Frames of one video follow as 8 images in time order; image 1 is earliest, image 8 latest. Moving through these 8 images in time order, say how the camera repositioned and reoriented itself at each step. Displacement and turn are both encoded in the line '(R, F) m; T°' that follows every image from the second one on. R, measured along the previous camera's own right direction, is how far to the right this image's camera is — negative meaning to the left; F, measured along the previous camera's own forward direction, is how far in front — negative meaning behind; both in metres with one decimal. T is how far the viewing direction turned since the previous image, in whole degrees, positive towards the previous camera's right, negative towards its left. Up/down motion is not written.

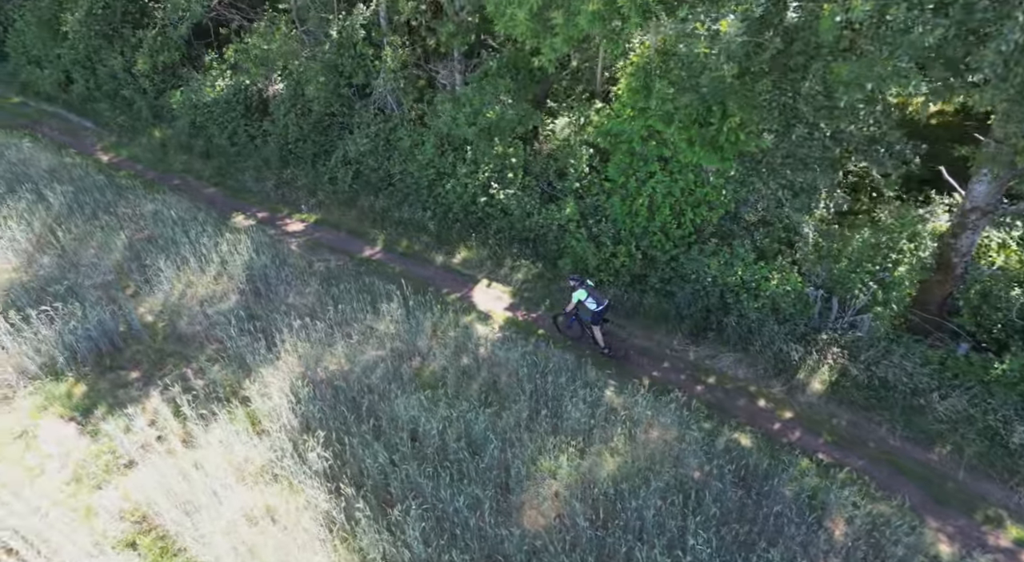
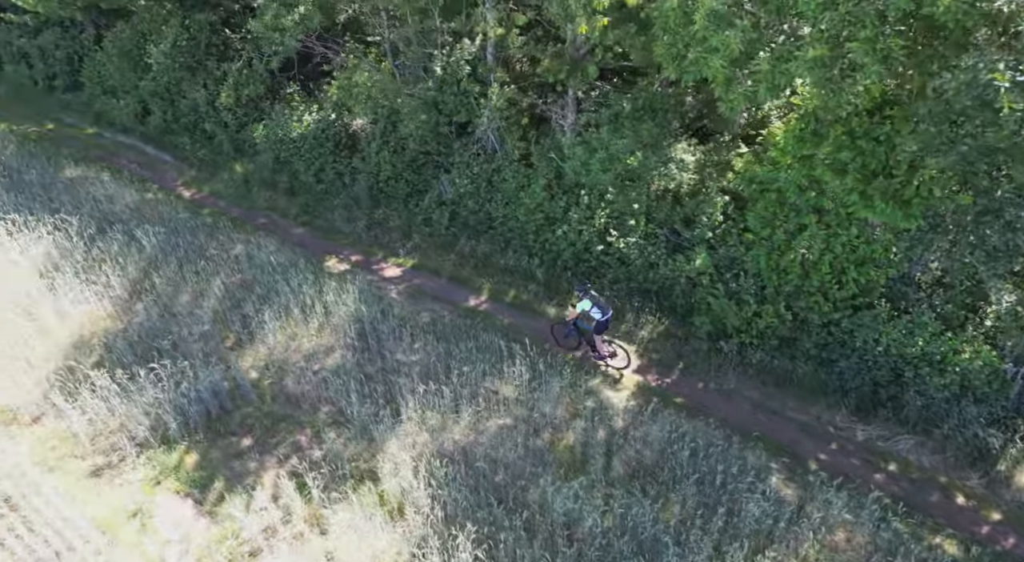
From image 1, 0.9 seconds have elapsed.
(-1.5, +0.9) m; -3°
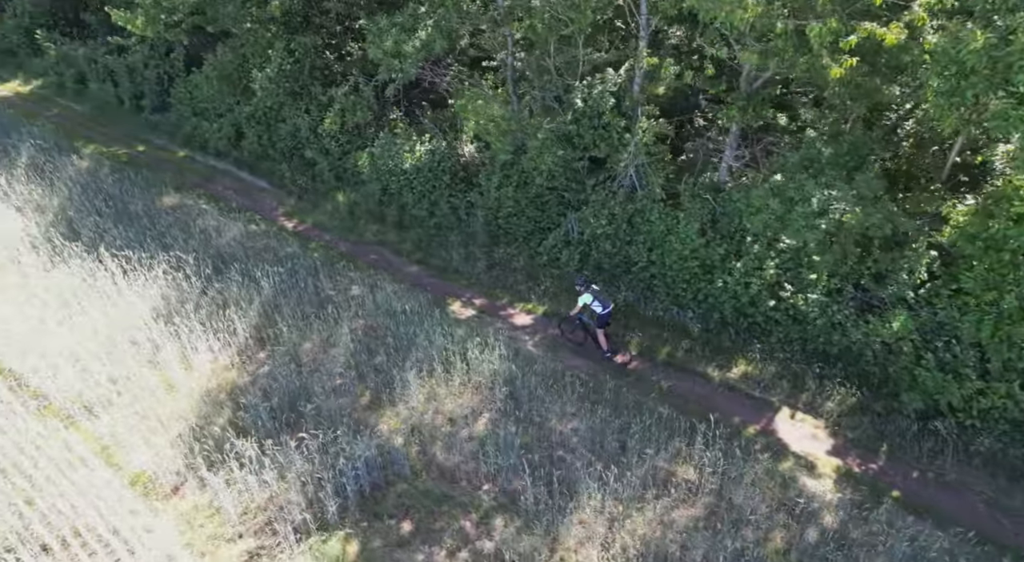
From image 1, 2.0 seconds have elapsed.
(-1.9, +1.0) m; -3°
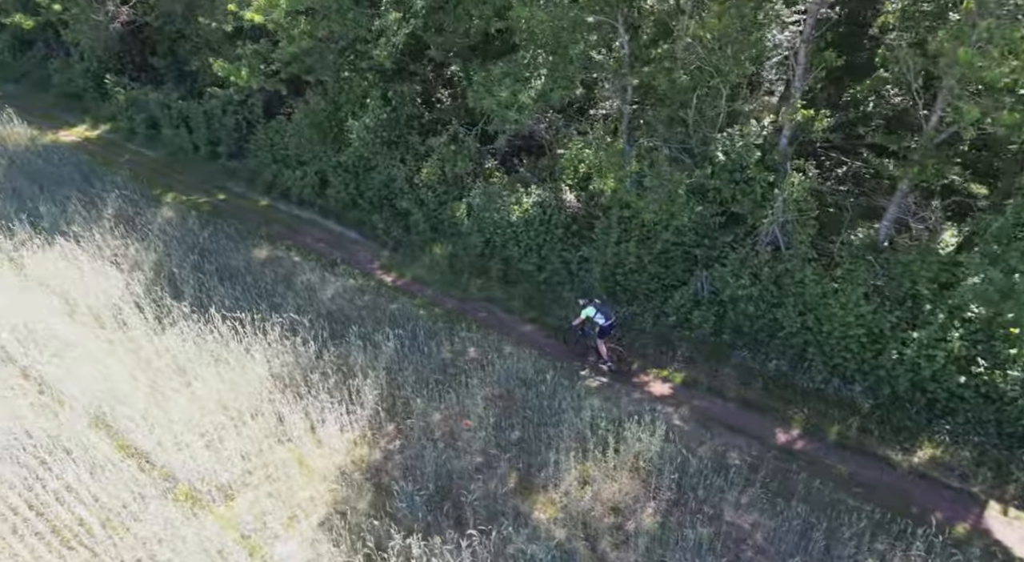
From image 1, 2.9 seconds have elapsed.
(-1.9, +0.7) m; -2°
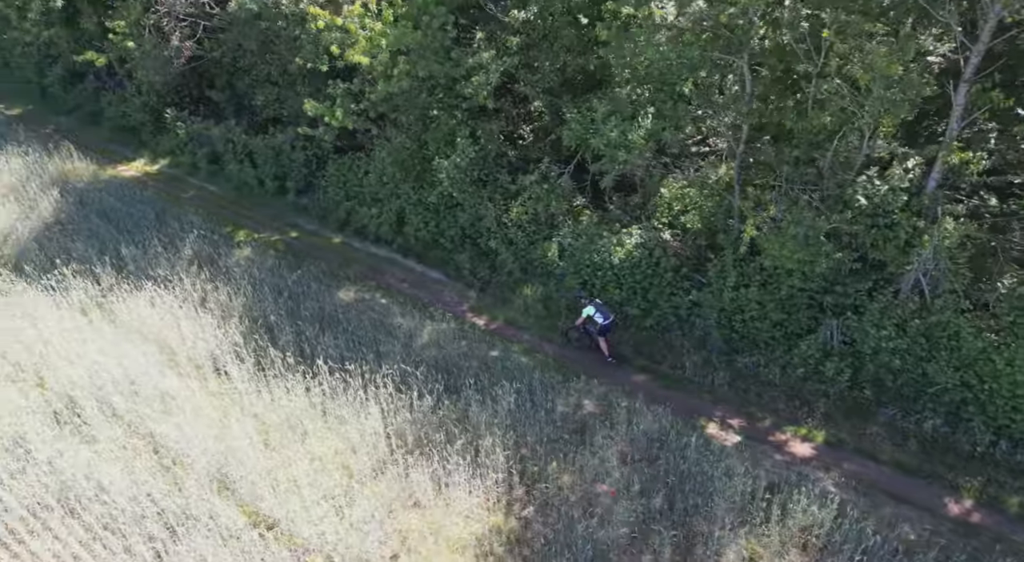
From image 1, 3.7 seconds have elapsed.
(-1.8, +0.5) m; -1°
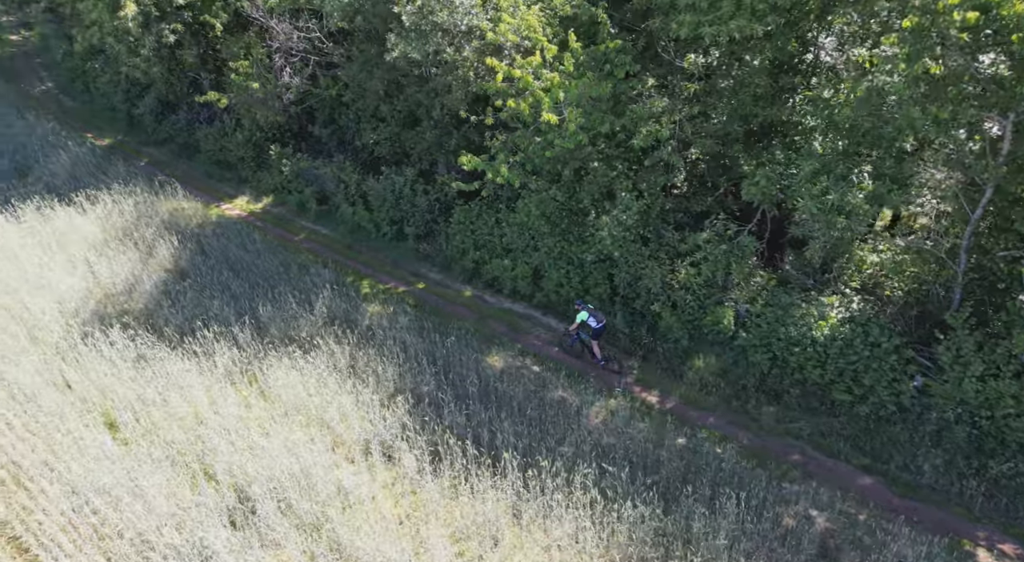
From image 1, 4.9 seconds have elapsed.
(-2.7, +1.3) m; -3°
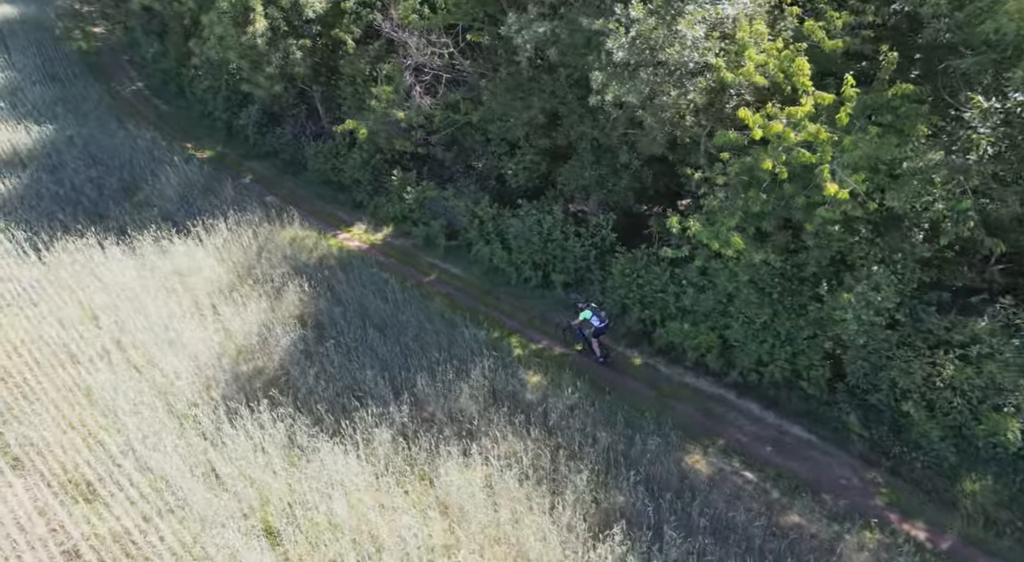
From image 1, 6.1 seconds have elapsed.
(-2.9, +2.3) m; -4°
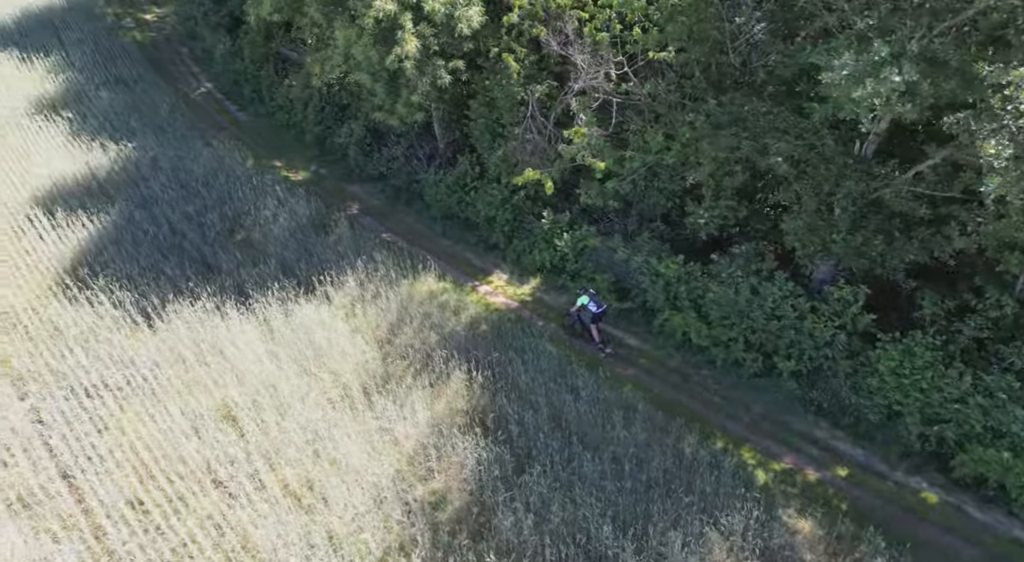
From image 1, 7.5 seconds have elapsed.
(-3.8, +3.4) m; -3°
